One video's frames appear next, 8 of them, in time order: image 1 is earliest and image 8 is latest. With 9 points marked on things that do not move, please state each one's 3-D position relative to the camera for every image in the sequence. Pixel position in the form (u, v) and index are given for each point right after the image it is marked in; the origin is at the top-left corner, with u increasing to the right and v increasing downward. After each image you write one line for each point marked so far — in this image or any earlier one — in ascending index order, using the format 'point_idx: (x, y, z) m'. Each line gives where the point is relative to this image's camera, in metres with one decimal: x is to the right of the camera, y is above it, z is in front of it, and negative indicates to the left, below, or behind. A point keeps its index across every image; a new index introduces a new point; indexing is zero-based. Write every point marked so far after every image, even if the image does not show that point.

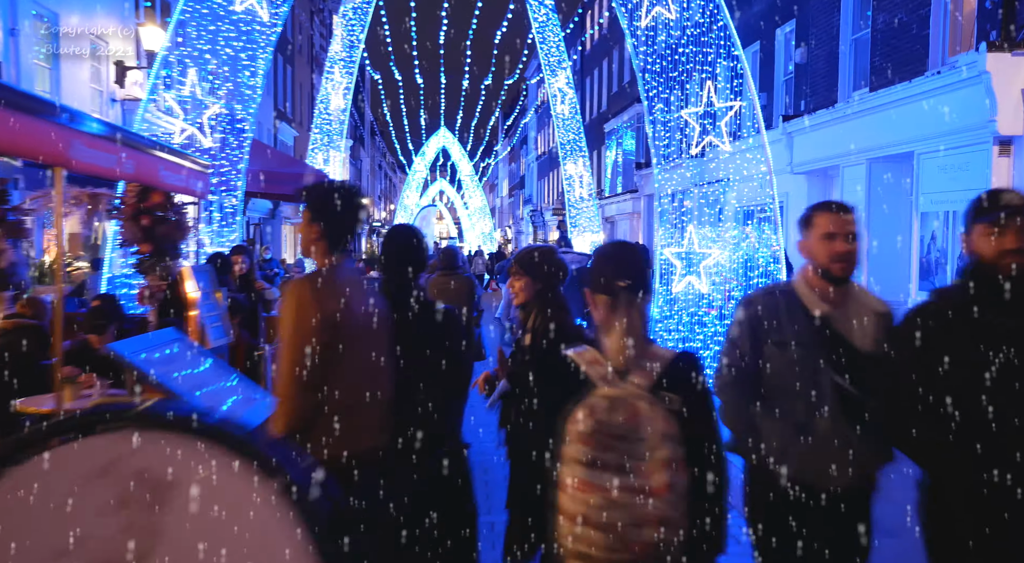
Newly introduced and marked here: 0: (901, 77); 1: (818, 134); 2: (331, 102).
0: (+6.2, +3.3, +10.1) m
1: (+5.9, +2.9, +12.2) m
2: (-3.6, +3.5, +12.5) m
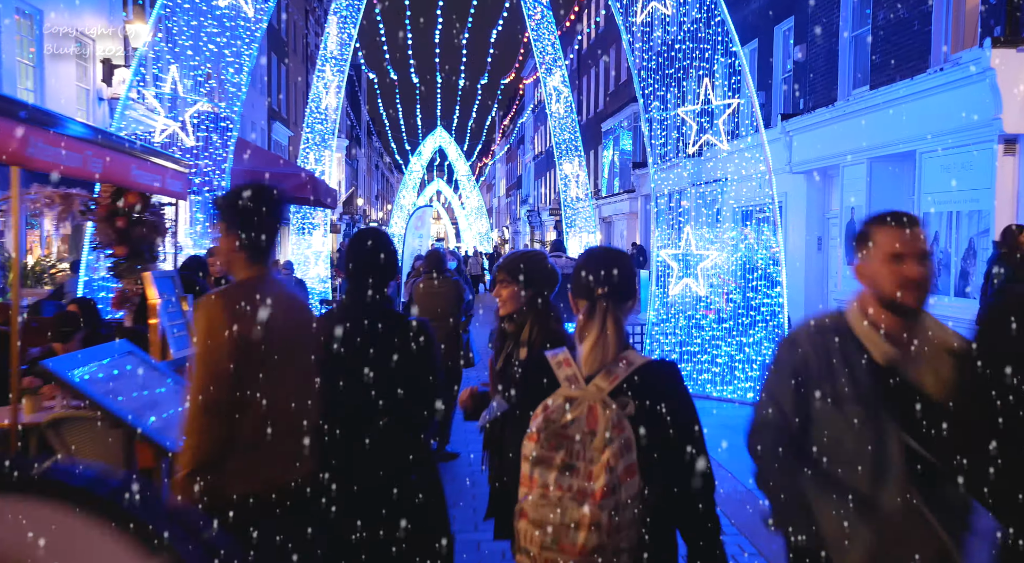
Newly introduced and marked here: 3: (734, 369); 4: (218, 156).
0: (+6.1, +3.3, +9.9) m
1: (+5.8, +2.8, +12.0) m
2: (-3.7, +3.5, +12.2) m
3: (+2.7, -1.1, +7.8) m
4: (-3.2, +1.4, +6.8) m
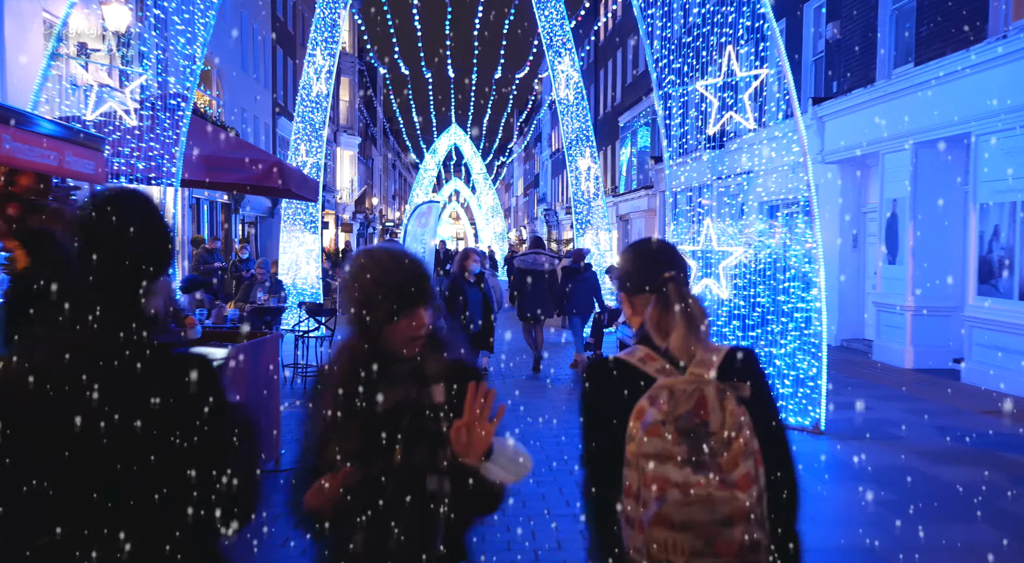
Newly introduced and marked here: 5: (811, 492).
0: (+6.1, +3.3, +8.8) m
1: (+5.9, +2.8, +10.9) m
2: (-3.6, +3.5, +11.4) m
3: (+2.7, -1.2, +6.8) m
4: (-3.3, +1.4, +5.9) m
5: (+2.2, -1.6, +4.7) m
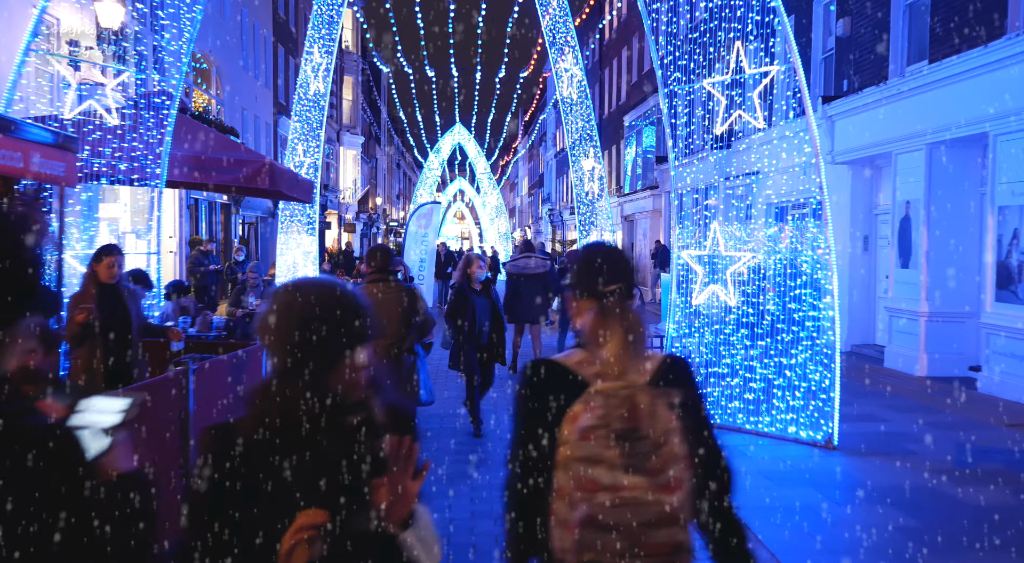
0: (+6.1, +3.2, +8.4) m
1: (+5.9, +2.8, +10.6) m
2: (-3.6, +3.5, +11.2) m
3: (+2.7, -1.2, +6.5) m
4: (-3.3, +1.3, +5.7) m
5: (+2.2, -1.6, +4.4) m
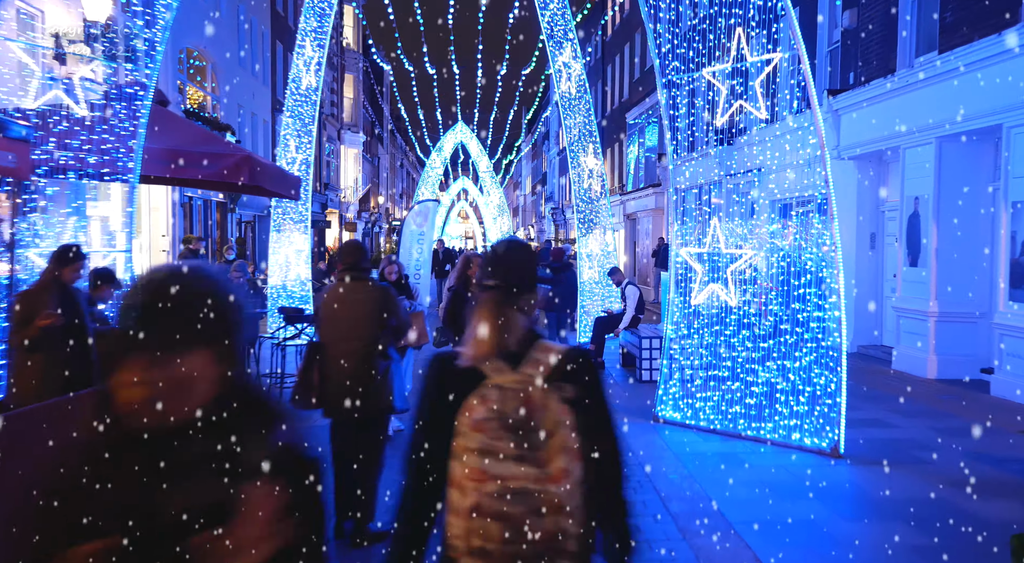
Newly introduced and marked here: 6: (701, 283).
0: (+6.0, +3.2, +8.1) m
1: (+5.9, +2.8, +10.3) m
2: (-3.6, +3.5, +10.9) m
3: (+2.6, -1.2, +6.2) m
4: (-3.4, +1.3, +5.5) m
5: (+2.1, -1.6, +4.1) m
6: (+1.9, 0.0, +6.5) m
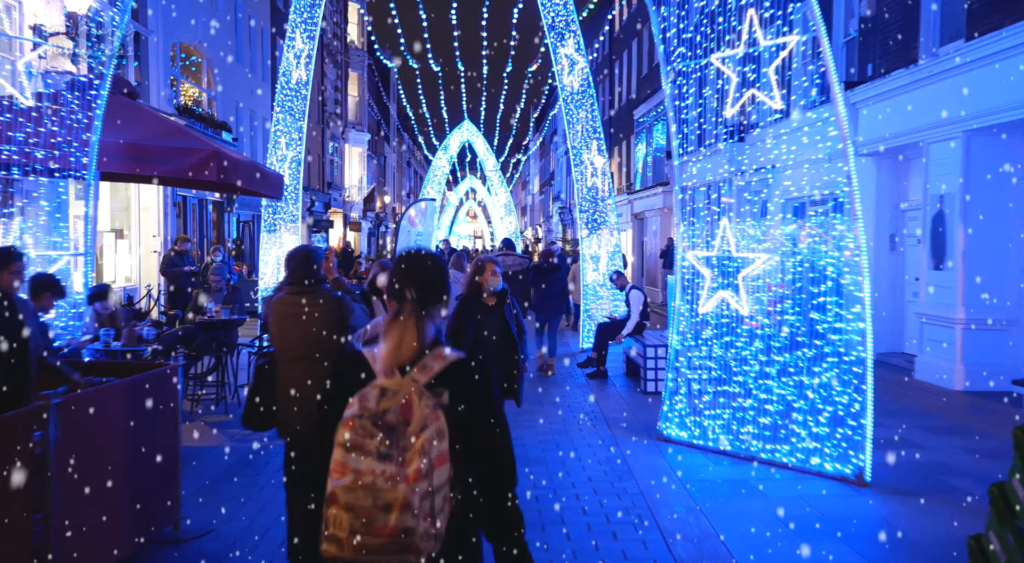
0: (+6.0, +3.1, +7.5) m
1: (+5.8, +2.7, +9.7) m
2: (-3.6, +3.4, +10.5) m
3: (+2.5, -1.3, +5.6) m
4: (-3.5, +1.3, +5.0) m
5: (+2.0, -1.7, +3.6) m
6: (+1.9, -0.1, +6.0) m
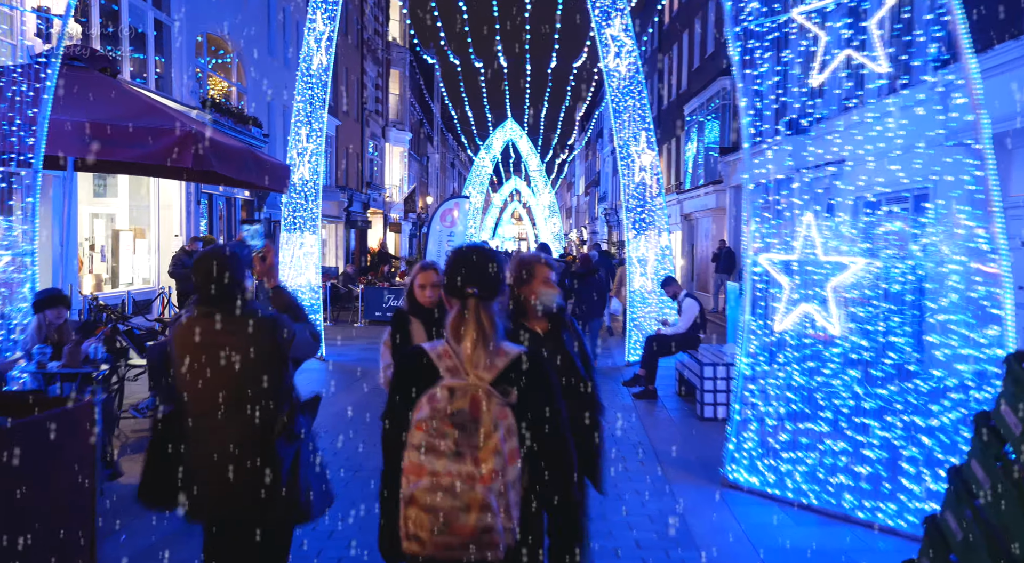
0: (+6.3, +3.0, +6.1) m
1: (+6.3, +2.6, +8.2) m
2: (-3.1, +3.4, +9.7) m
3: (+2.7, -1.3, +4.4) m
4: (-3.3, +1.2, +4.2) m
5: (+2.0, -1.8, +2.4) m
6: (+2.1, -0.1, +4.8) m
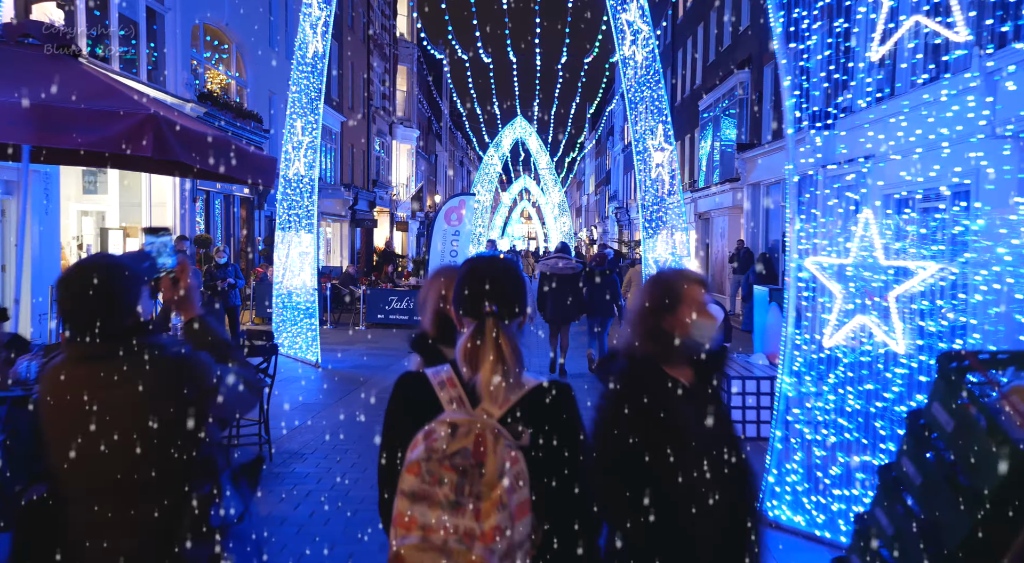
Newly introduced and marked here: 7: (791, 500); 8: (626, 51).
0: (+6.4, +3.0, +5.3) m
1: (+6.5, +2.5, +7.5) m
2: (-2.9, +3.4, +9.1) m
3: (+2.7, -1.4, +3.7) m
4: (-3.2, +1.2, +3.6) m
5: (+2.0, -1.8, +1.7) m
6: (+2.1, -0.2, +4.1) m
7: (+2.0, -1.6, +4.5) m
8: (+1.8, +3.6, +9.8) m
